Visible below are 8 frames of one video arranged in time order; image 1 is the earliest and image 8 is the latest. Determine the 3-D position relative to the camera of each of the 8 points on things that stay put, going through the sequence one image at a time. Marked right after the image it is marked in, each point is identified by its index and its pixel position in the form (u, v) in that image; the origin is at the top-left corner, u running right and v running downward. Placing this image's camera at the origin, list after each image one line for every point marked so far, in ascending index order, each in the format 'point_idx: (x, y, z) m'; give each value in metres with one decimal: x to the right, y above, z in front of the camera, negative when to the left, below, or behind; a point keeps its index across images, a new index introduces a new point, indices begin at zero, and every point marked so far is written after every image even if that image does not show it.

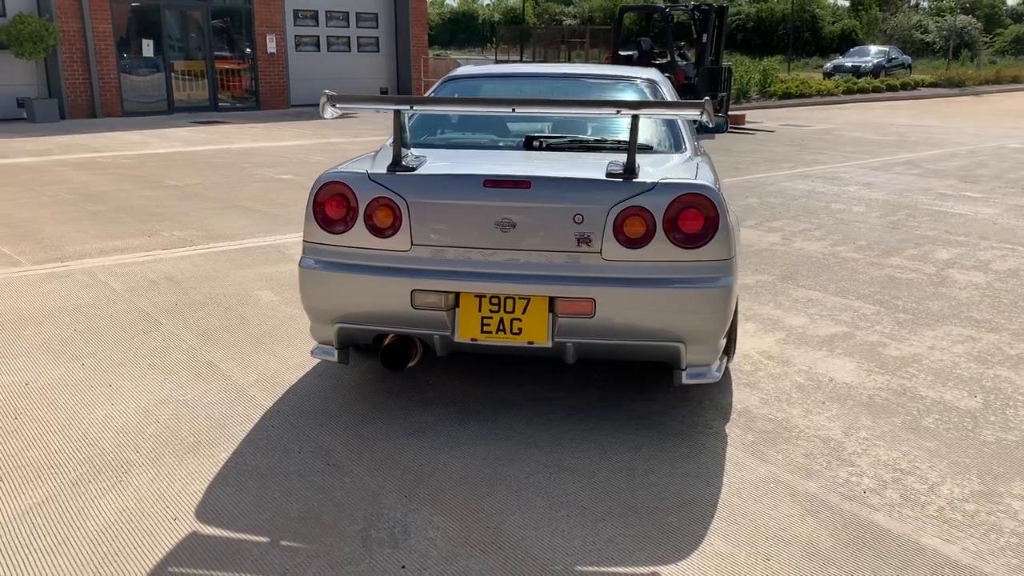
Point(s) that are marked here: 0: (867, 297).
0: (+2.1, -0.1, +5.4) m
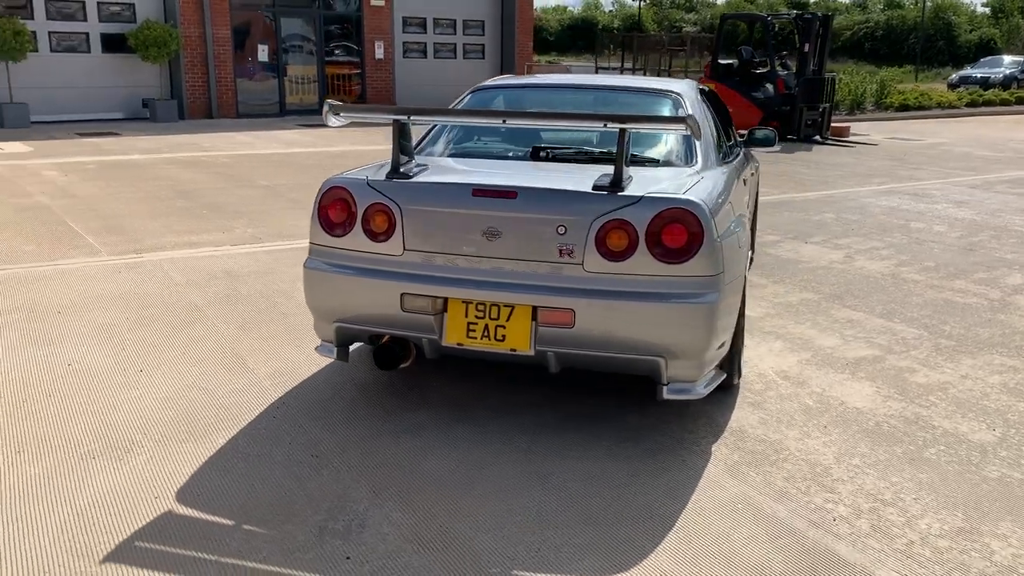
0: (+2.3, -0.2, +5.2) m
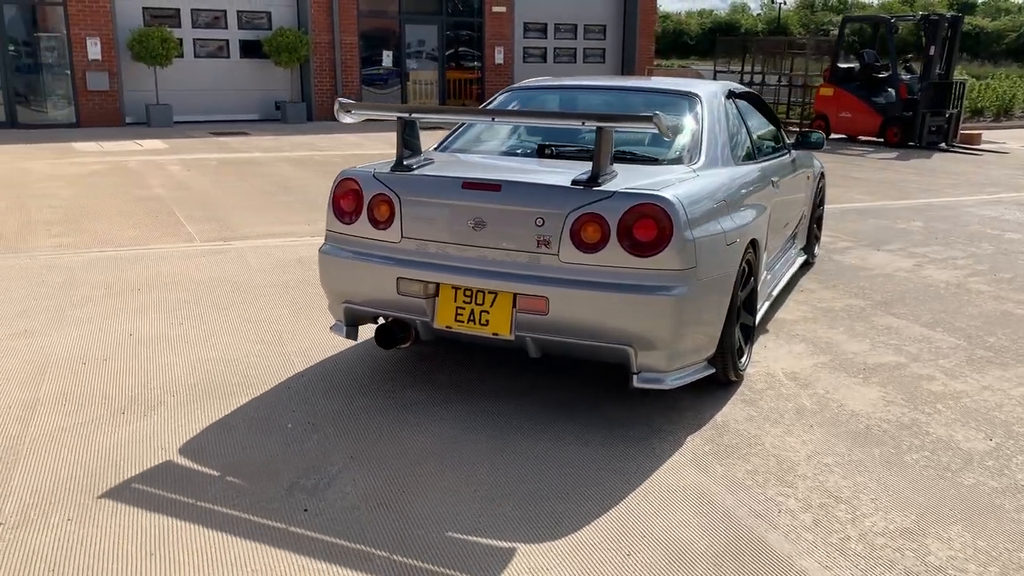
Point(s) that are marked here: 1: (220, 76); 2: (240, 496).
0: (+2.5, -0.2, +5.0) m
1: (-6.0, +4.3, +18.3) m
2: (-0.9, -0.7, +3.1) m
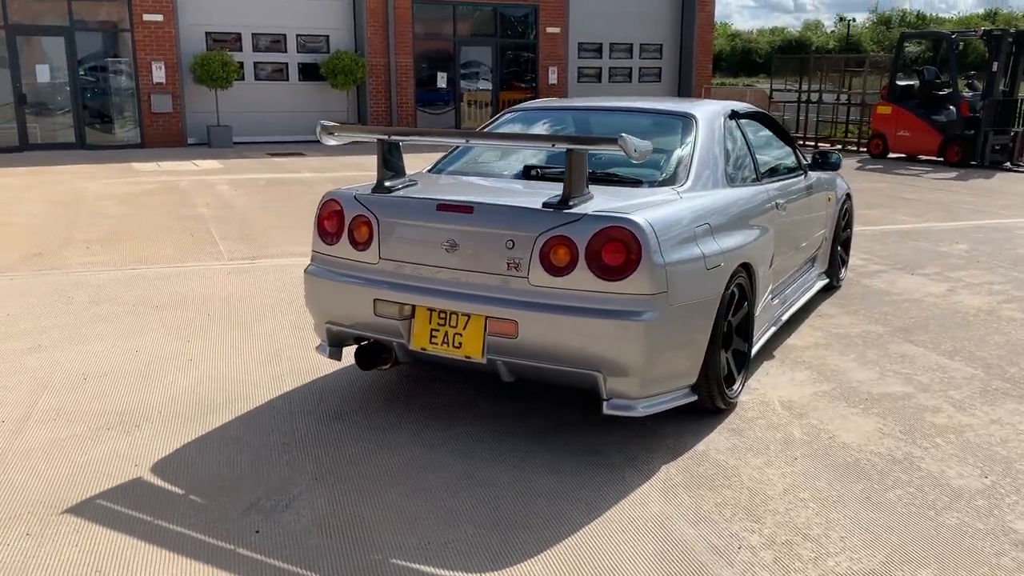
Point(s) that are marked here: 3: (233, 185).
0: (+2.5, -0.4, +4.8) m
1: (-4.9, +4.0, +18.8) m
2: (-1.1, -0.8, +3.1) m
3: (-3.8, +1.4, +12.1) m
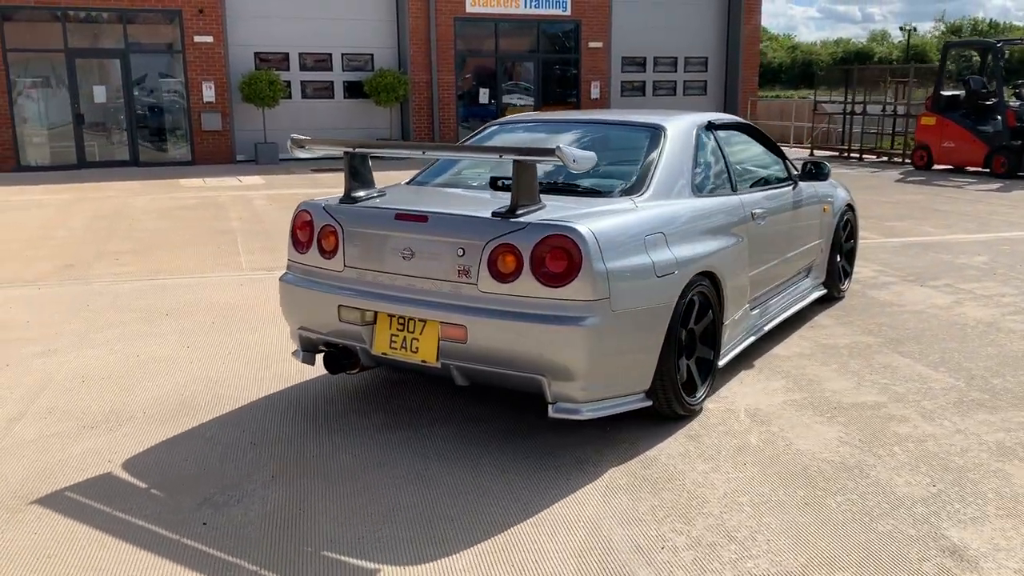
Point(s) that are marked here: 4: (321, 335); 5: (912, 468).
0: (+2.4, -0.4, +4.7) m
1: (-4.0, +3.7, +19.3) m
2: (-1.3, -0.8, +3.3) m
3: (-3.4, +1.2, +12.5) m
4: (-0.9, -0.2, +4.0) m
5: (+1.6, -0.7, +3.6) m
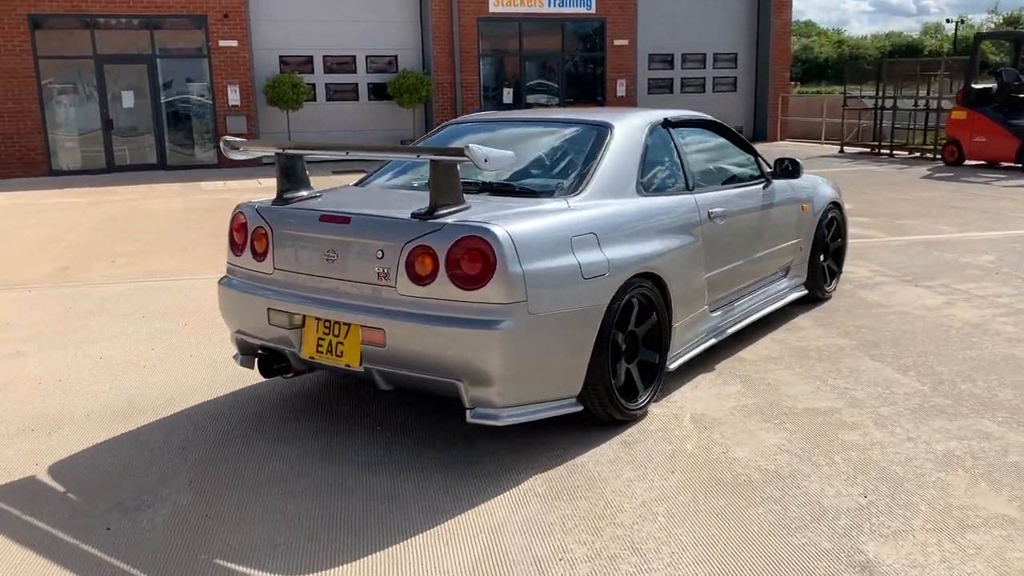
0: (+2.1, -0.4, +4.5) m
1: (-3.5, +3.7, +19.4) m
2: (-1.6, -0.8, +3.3) m
3: (-3.2, +1.2, +12.6) m
4: (-1.1, -0.2, +4.0) m
5: (+1.3, -0.7, +3.4) m
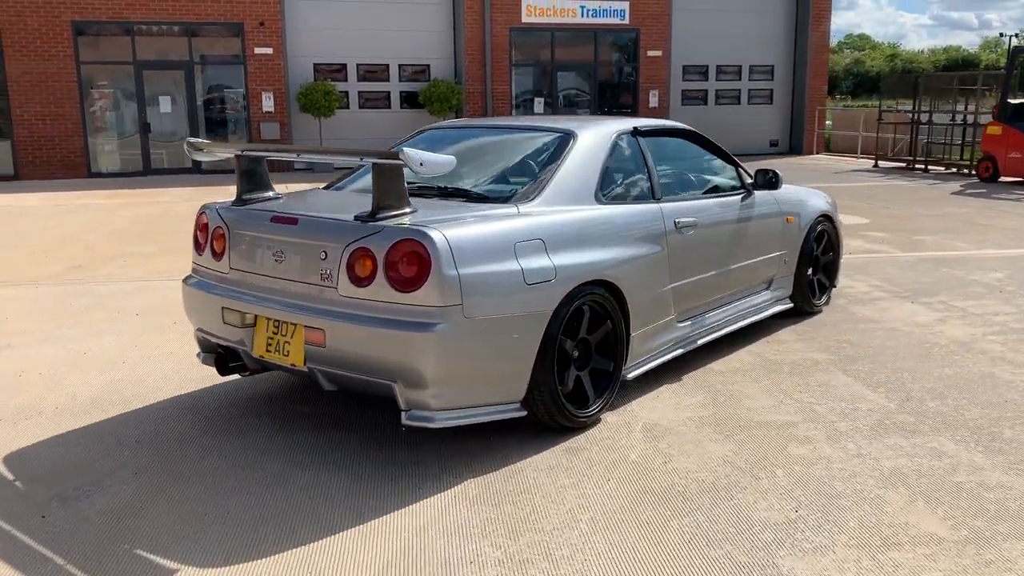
0: (+1.9, -0.5, +4.4) m
1: (-2.9, +3.6, +19.6) m
2: (-1.9, -0.8, +3.4) m
3: (-3.0, +1.2, +12.7) m
4: (-1.4, -0.2, +4.1) m
5: (+1.0, -0.8, +3.4) m
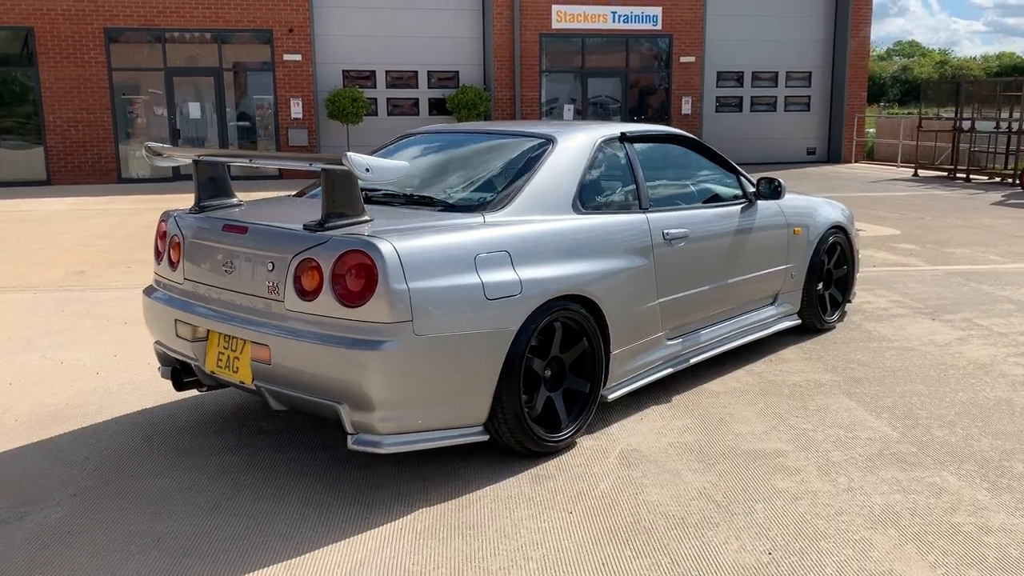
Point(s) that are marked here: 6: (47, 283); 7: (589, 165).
0: (+1.8, -0.6, +4.1) m
1: (-2.2, +3.4, +19.5) m
2: (-2.1, -0.8, +3.2) m
3: (-2.7, +1.1, +12.6) m
4: (-1.5, -0.3, +3.9) m
5: (+0.9, -0.8, +3.1) m
6: (-4.0, 0.0, +7.6) m
7: (+0.4, +0.6, +4.2) m
